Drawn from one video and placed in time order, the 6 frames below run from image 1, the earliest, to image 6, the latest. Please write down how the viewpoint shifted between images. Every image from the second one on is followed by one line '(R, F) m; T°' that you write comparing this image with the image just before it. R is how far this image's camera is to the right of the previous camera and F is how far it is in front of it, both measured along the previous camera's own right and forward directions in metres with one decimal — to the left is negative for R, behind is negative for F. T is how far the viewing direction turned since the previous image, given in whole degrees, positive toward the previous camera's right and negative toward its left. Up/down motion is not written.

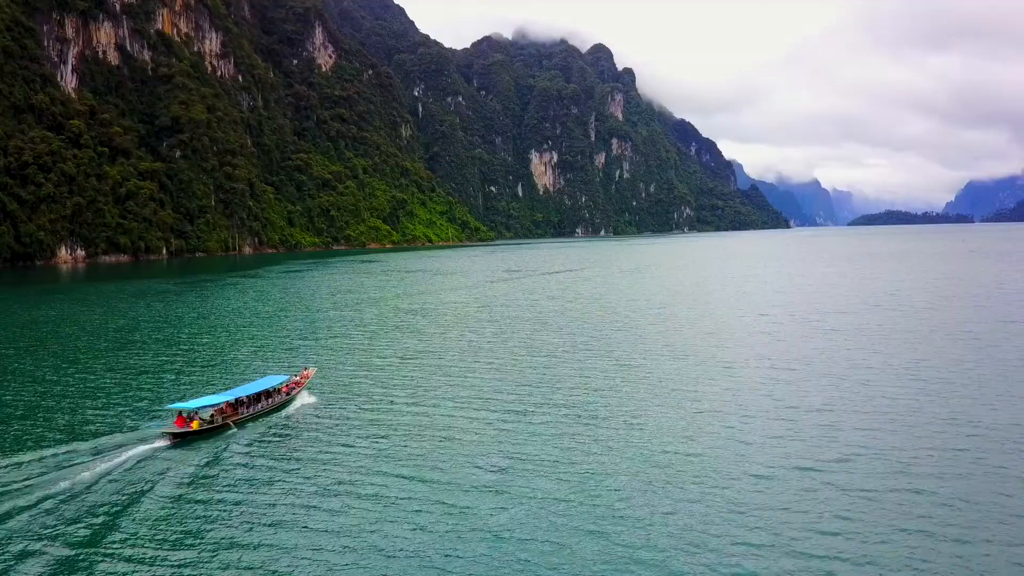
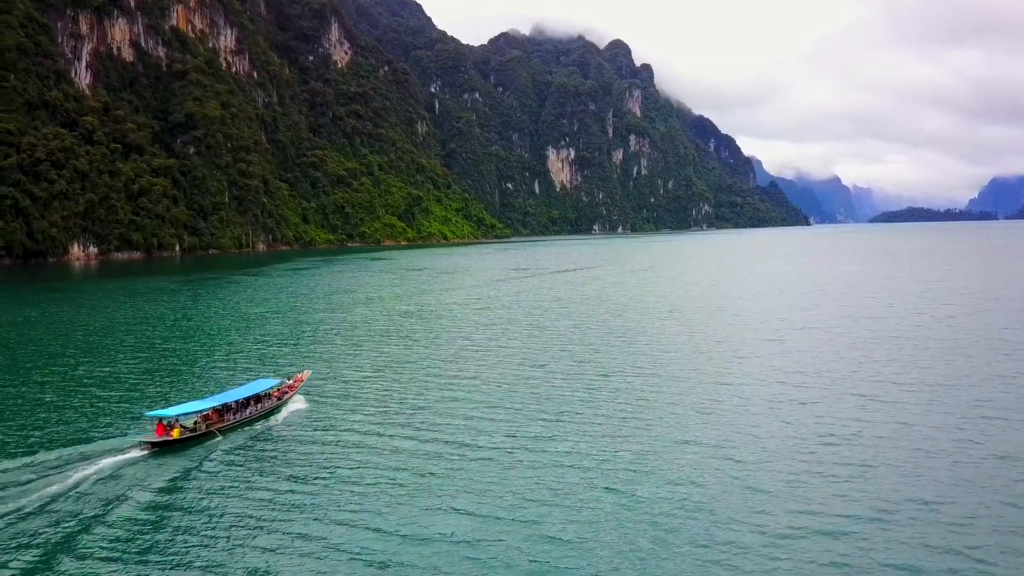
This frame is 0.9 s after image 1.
(+0.5, +1.7) m; -1°
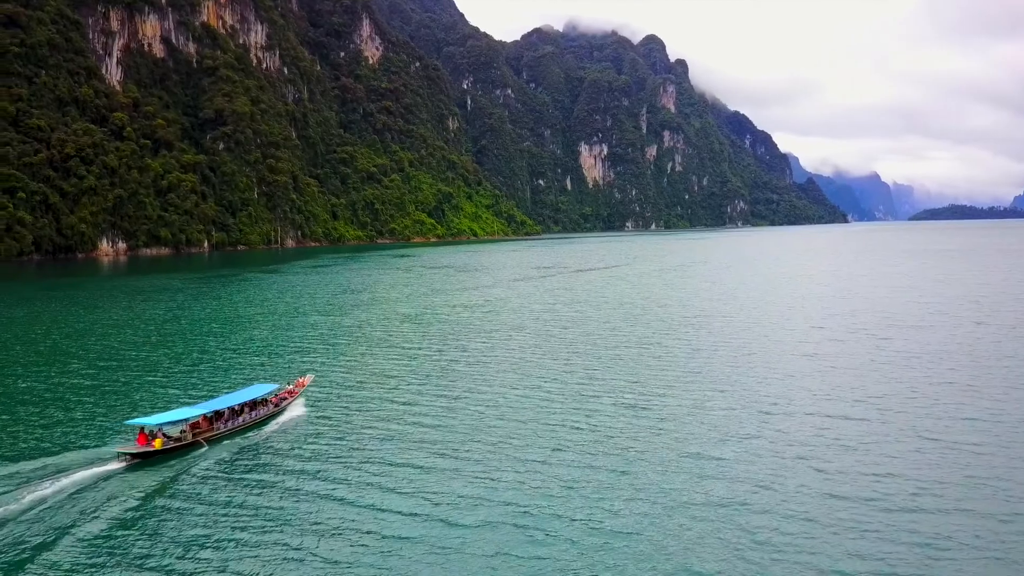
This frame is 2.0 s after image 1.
(+0.7, +2.2) m; -2°
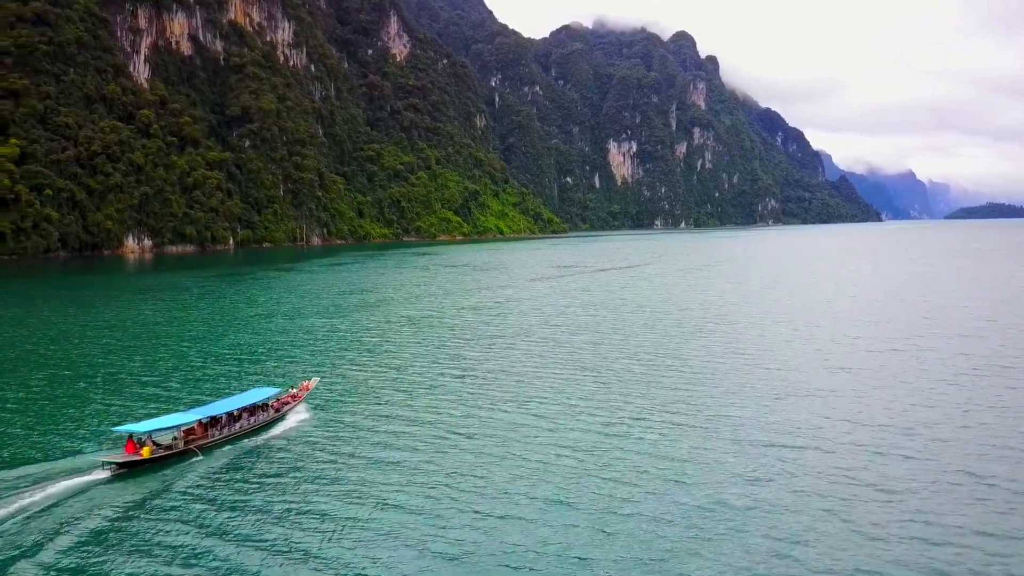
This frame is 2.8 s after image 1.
(+0.5, +1.6) m; -2°
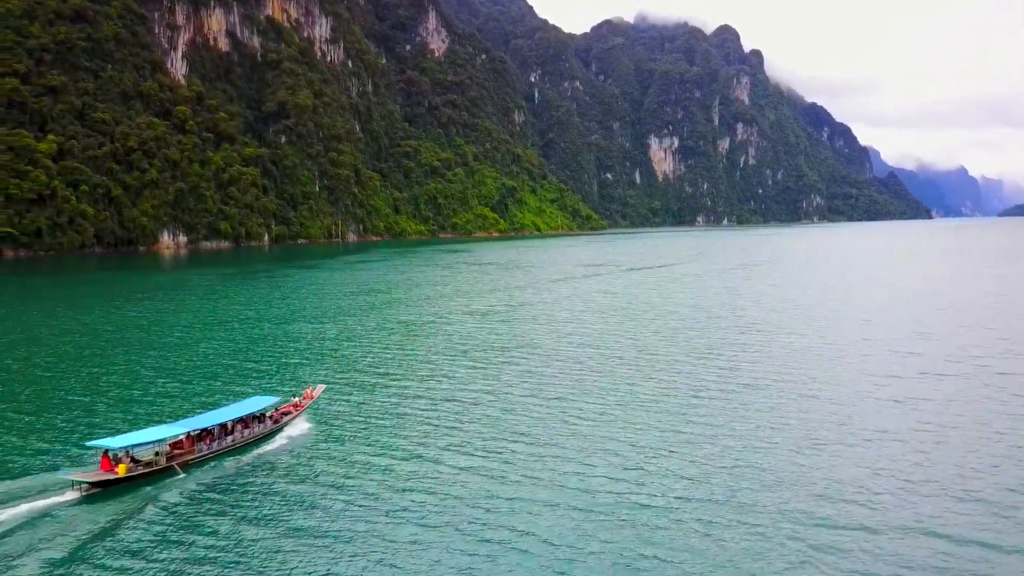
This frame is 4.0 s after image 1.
(+0.8, +2.4) m; -3°
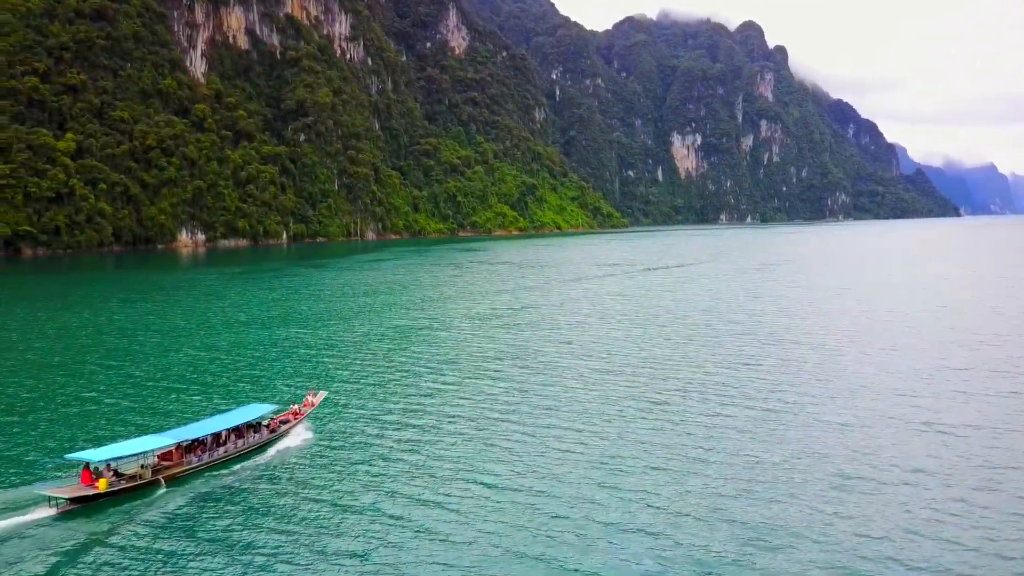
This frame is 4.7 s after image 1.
(+0.5, +1.4) m; -1°
